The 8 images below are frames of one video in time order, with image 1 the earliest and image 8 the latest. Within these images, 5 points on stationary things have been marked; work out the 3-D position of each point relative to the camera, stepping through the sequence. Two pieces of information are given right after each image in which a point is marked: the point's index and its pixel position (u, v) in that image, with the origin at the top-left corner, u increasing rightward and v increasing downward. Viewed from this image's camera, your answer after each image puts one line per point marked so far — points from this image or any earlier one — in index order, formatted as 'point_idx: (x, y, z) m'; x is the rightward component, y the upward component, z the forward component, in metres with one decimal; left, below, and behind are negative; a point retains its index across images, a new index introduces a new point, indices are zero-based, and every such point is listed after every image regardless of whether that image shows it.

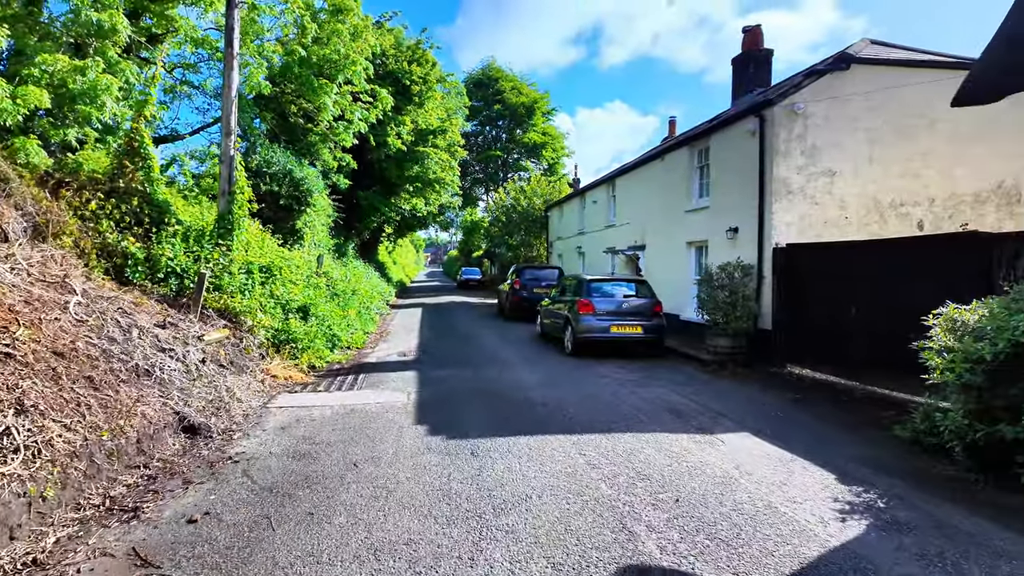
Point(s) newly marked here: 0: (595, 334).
0: (+1.4, -0.8, +10.0) m
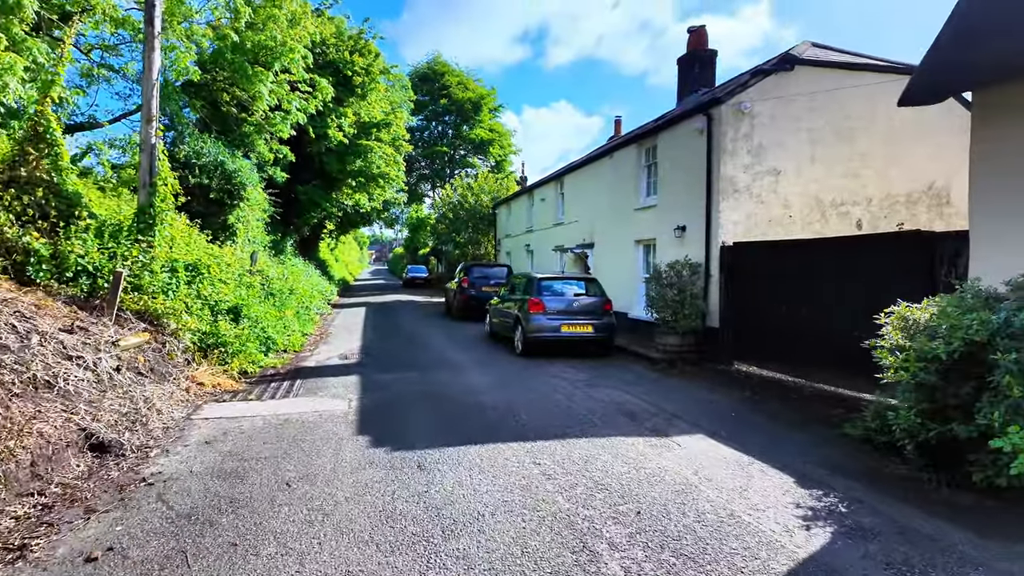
0: (+0.5, -0.8, +9.8) m
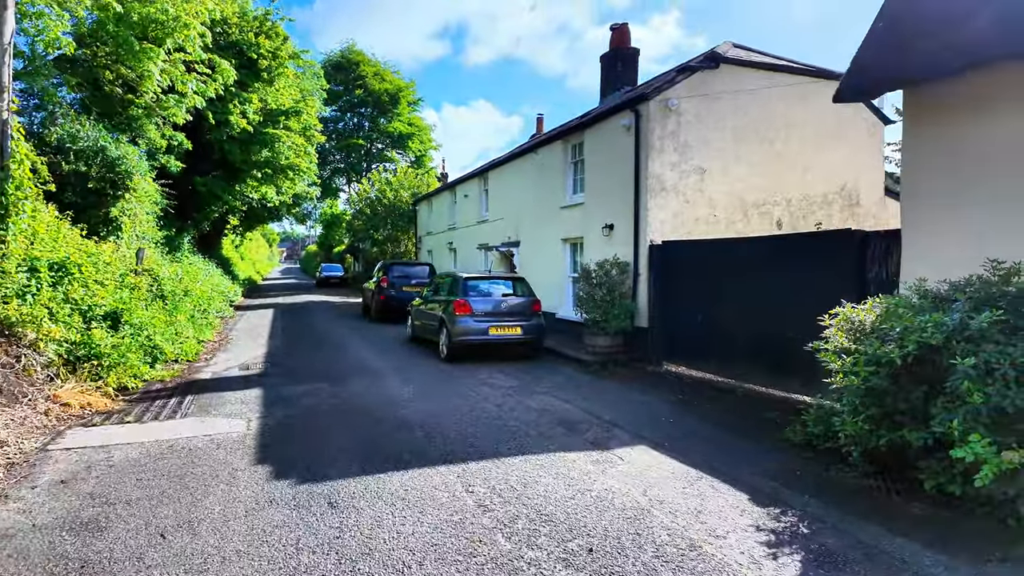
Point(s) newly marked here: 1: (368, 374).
0: (-0.7, -0.8, +9.3) m
1: (-2.0, -1.2, +8.2) m
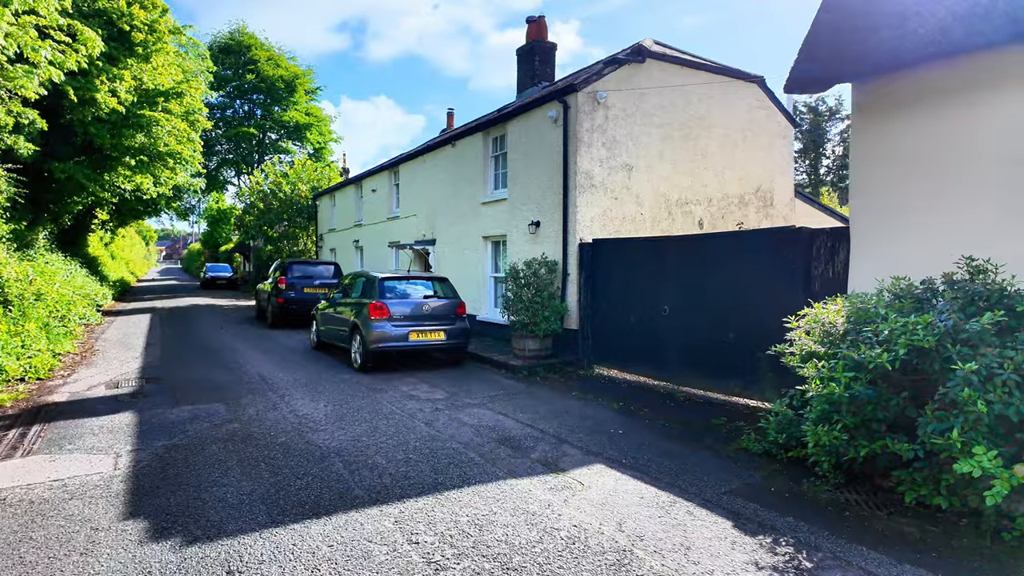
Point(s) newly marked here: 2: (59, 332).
0: (-1.8, -0.8, +8.4) m
1: (-2.9, -1.2, +7.1) m
2: (-7.6, -0.7, +9.9) m
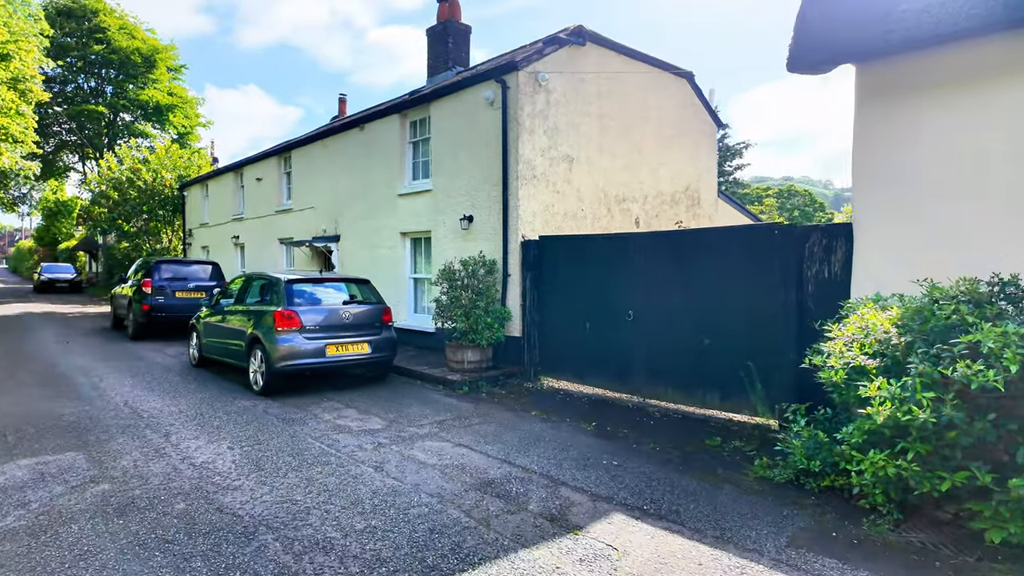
0: (-2.5, -0.8, +6.9) m
1: (-3.4, -1.3, +5.5) m
2: (-8.6, -0.8, +7.3) m
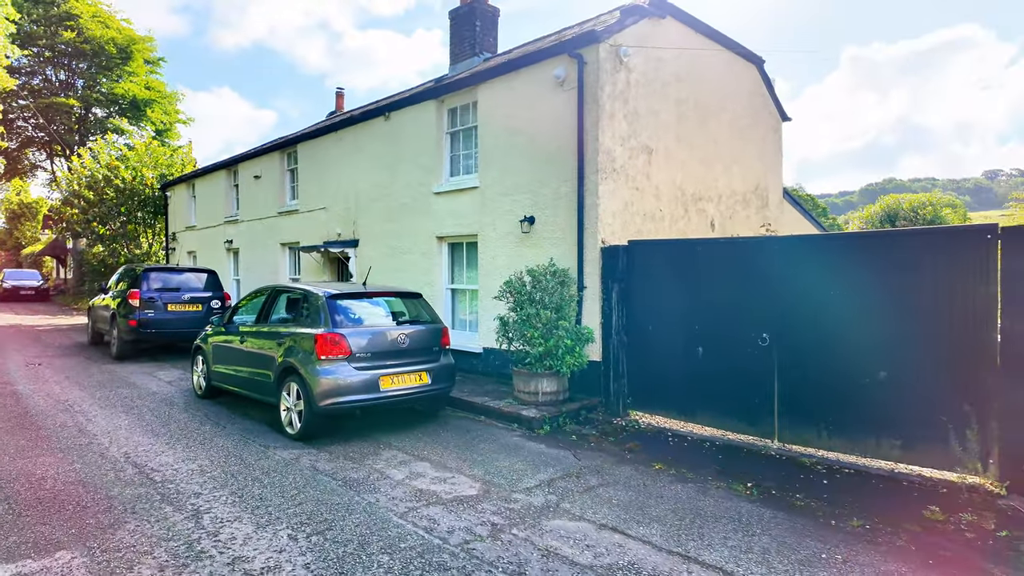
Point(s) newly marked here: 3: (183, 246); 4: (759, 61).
0: (-1.5, -1.0, +5.5) m
1: (-2.4, -1.4, +4.0) m
2: (-7.6, -1.0, +5.6) m
3: (-9.9, +1.3, +17.9) m
4: (+4.0, +3.7, +9.5) m
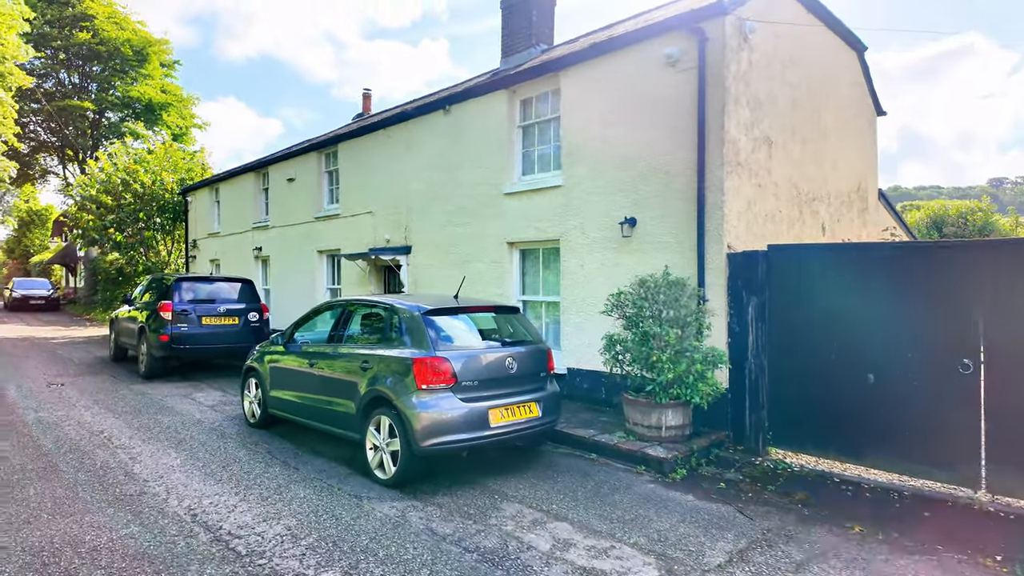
0: (-0.5, -1.1, +4.5) m
1: (-1.3, -1.5, +3.1) m
2: (-6.5, -1.1, +4.7) m
3: (-8.8, +1.0, +17.0) m
4: (+5.1, +3.5, +8.6) m
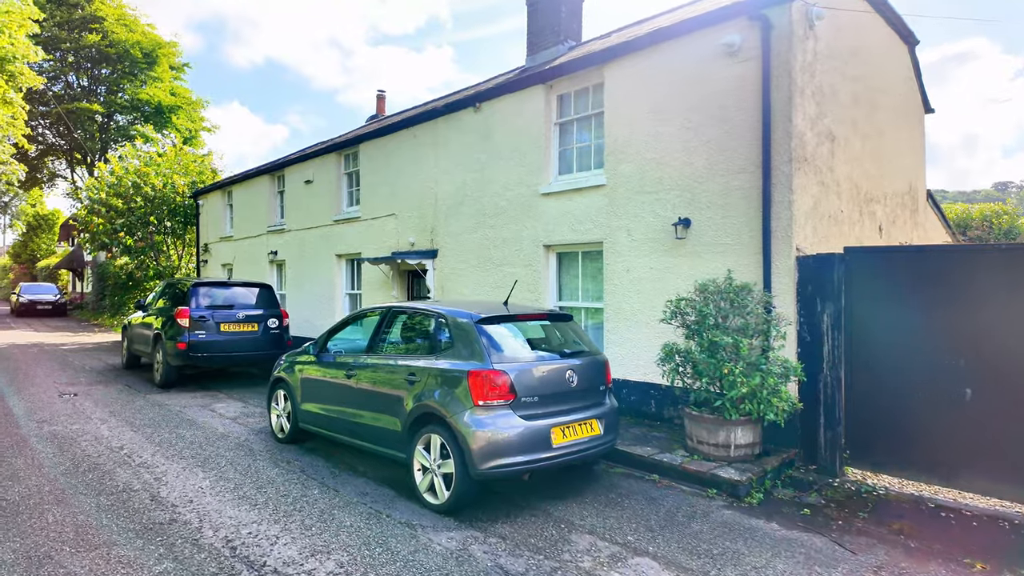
0: (0.0, -1.2, +4.1) m
1: (-0.9, -1.6, +2.6) m
2: (-6.1, -1.2, +4.3) m
3: (-8.3, +0.8, +16.6) m
4: (+5.6, +3.4, +8.2) m
